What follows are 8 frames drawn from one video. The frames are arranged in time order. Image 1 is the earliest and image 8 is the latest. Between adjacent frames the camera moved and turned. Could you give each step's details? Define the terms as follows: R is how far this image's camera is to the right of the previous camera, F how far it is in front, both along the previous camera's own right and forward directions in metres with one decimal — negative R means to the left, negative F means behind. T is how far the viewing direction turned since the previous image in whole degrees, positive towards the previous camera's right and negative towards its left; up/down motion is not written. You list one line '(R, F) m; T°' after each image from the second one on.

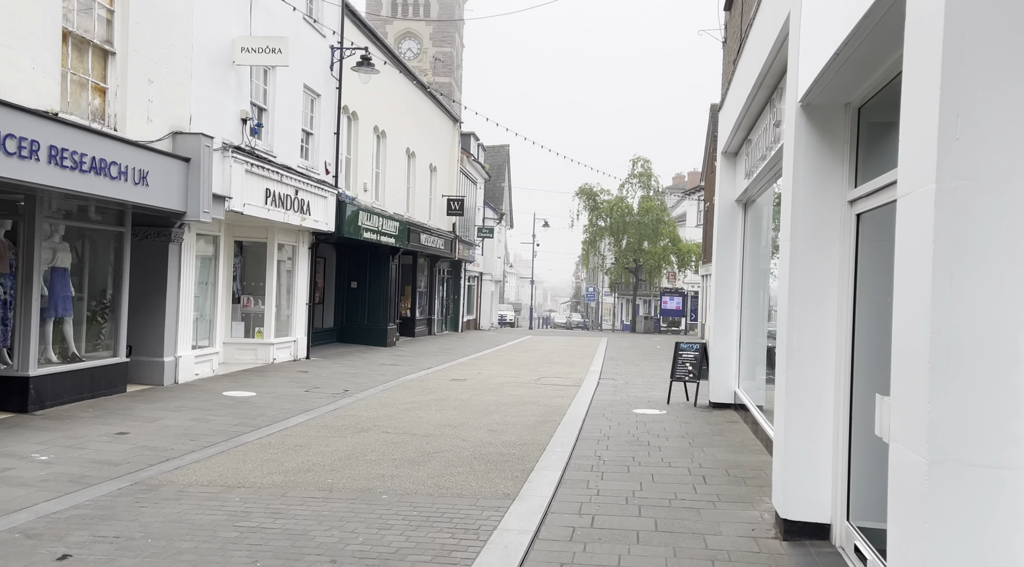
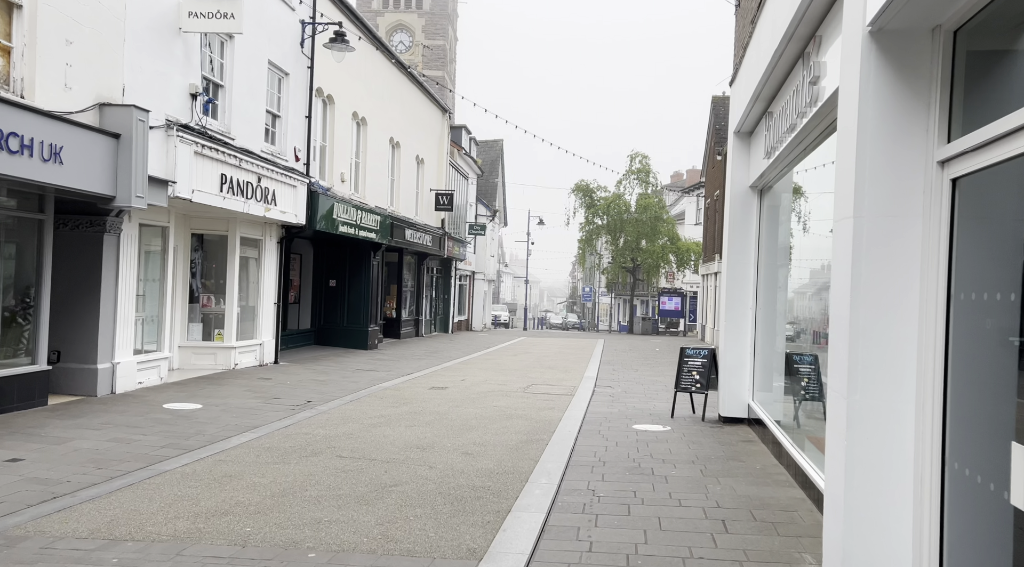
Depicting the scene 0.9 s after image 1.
(+0.2, +1.5) m; 0°
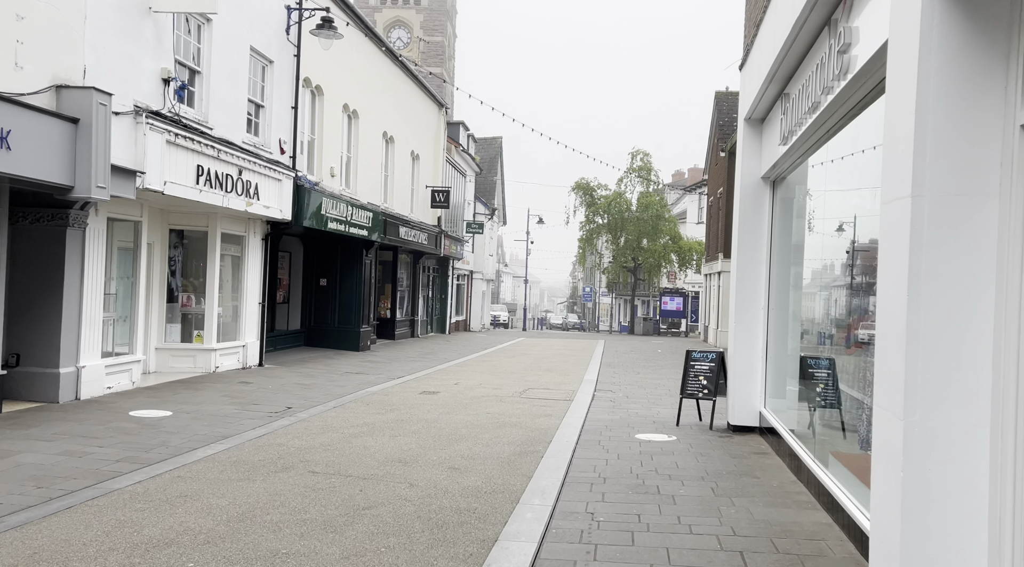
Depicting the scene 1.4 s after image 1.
(+0.1, +0.7) m; 0°
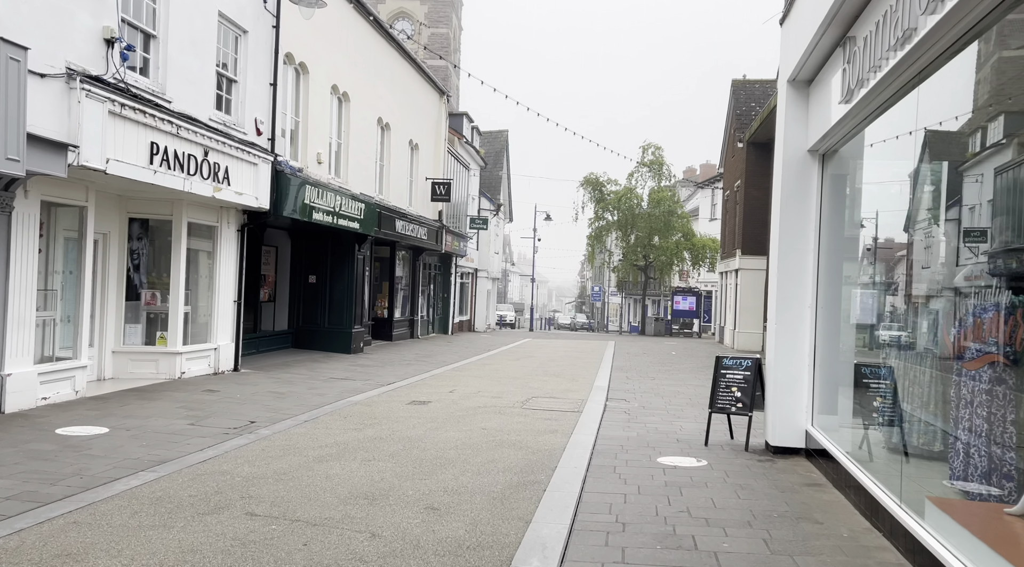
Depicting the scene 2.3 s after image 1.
(+0.1, +1.5) m; -1°
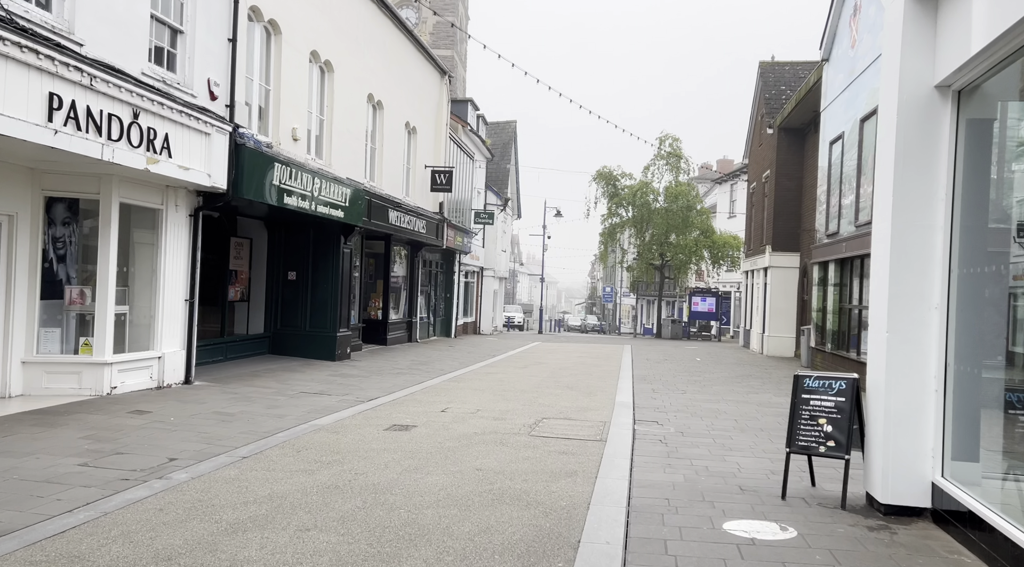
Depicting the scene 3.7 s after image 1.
(0.0, +2.3) m; -1°
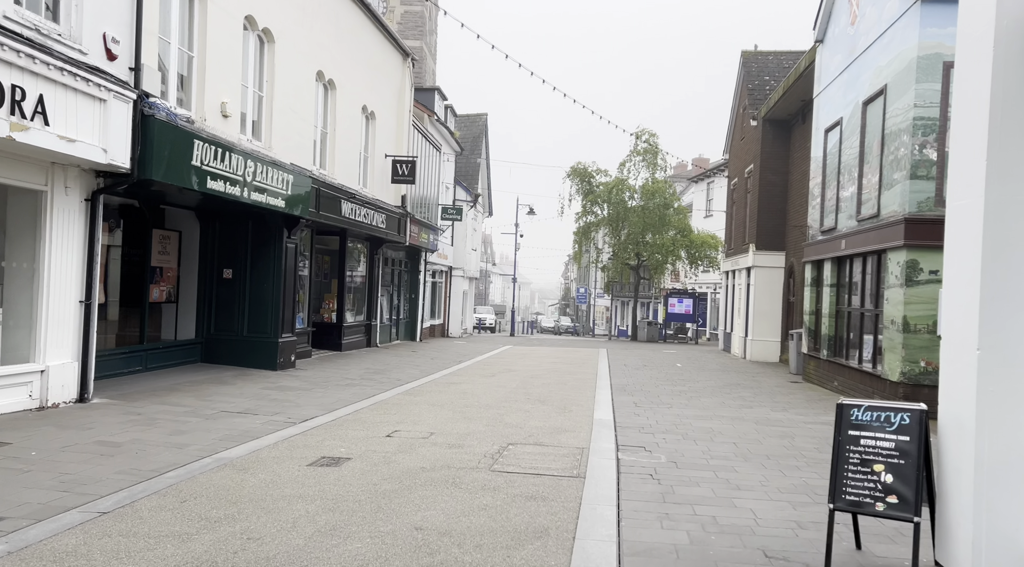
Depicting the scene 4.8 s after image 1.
(+0.1, +1.7) m; +2°
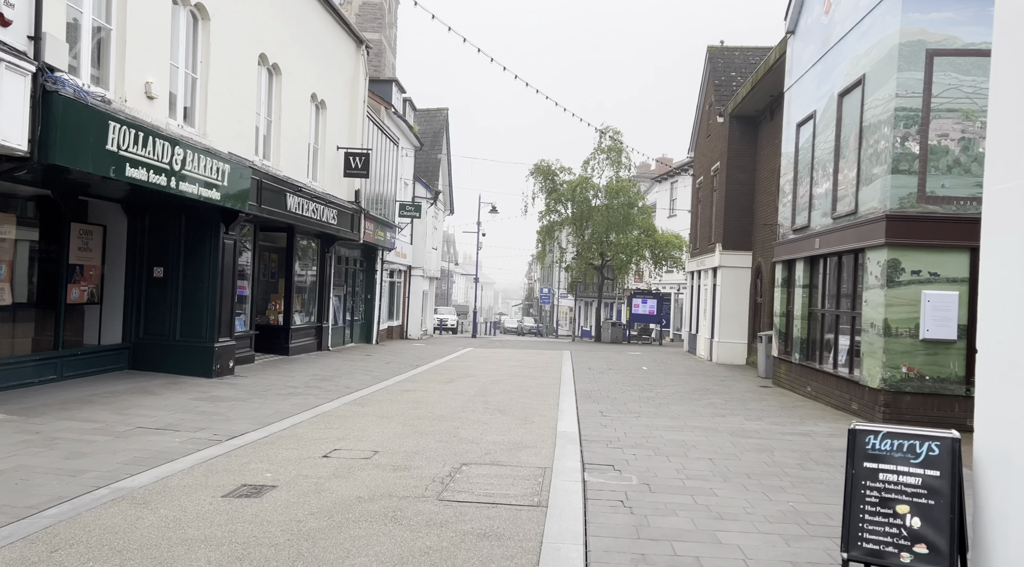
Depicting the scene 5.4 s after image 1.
(+0.1, +0.9) m; +2°
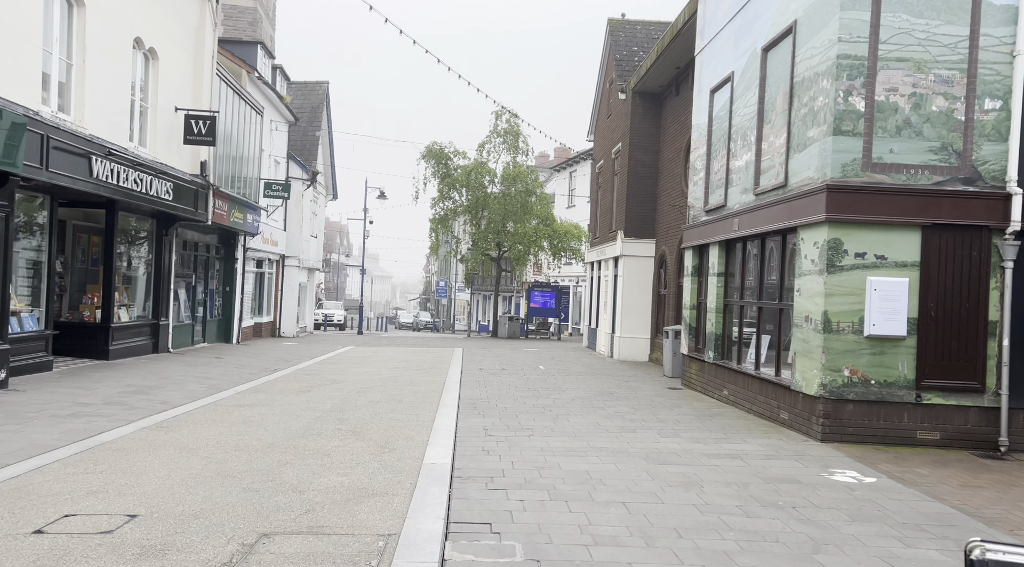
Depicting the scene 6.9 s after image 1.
(+0.5, +2.5) m; +7°
